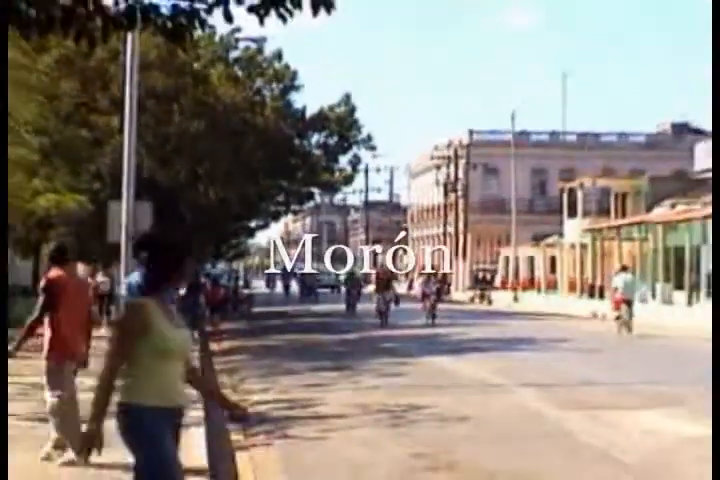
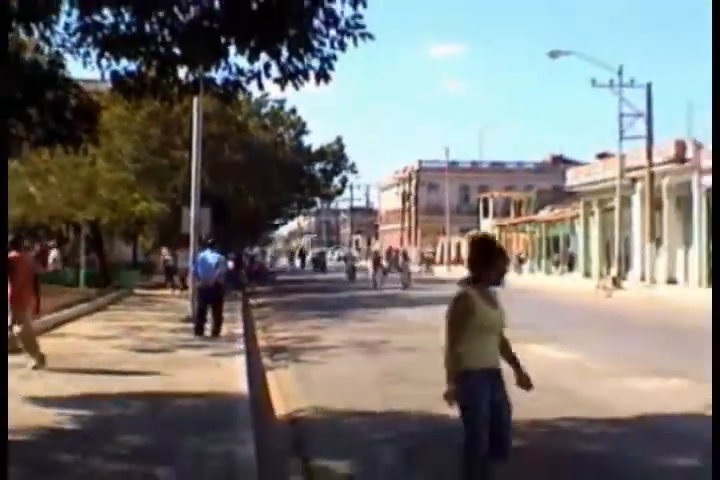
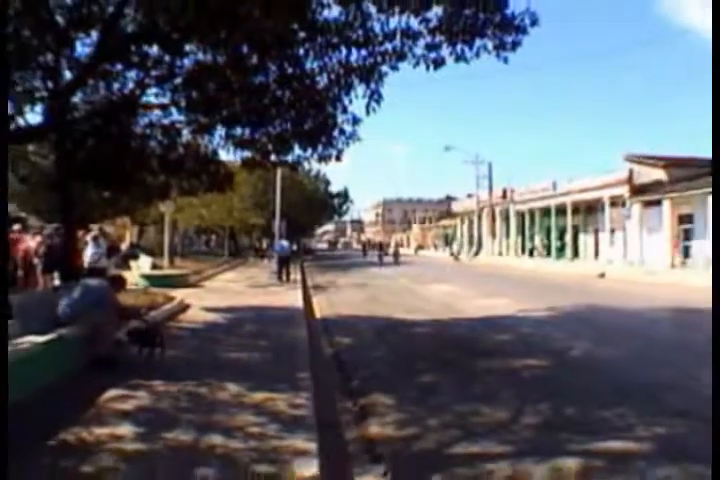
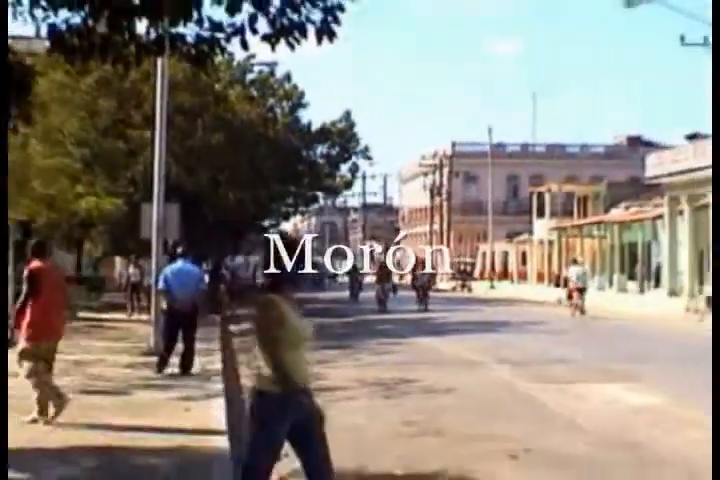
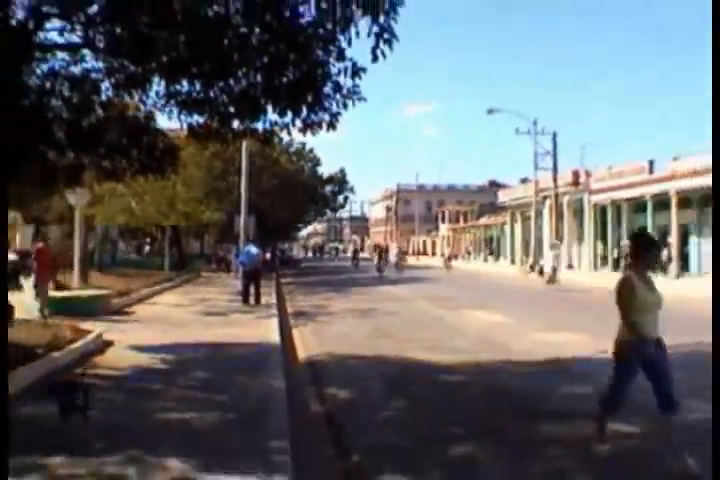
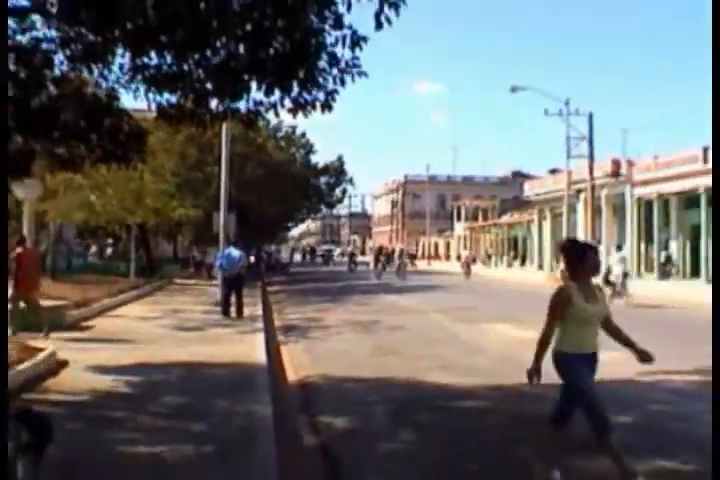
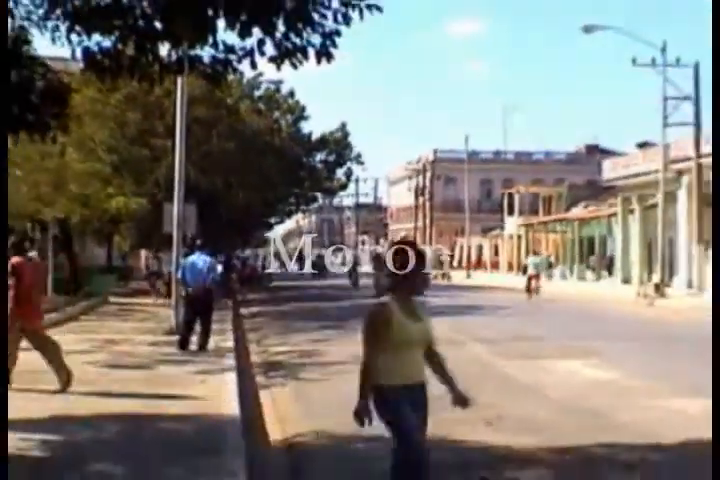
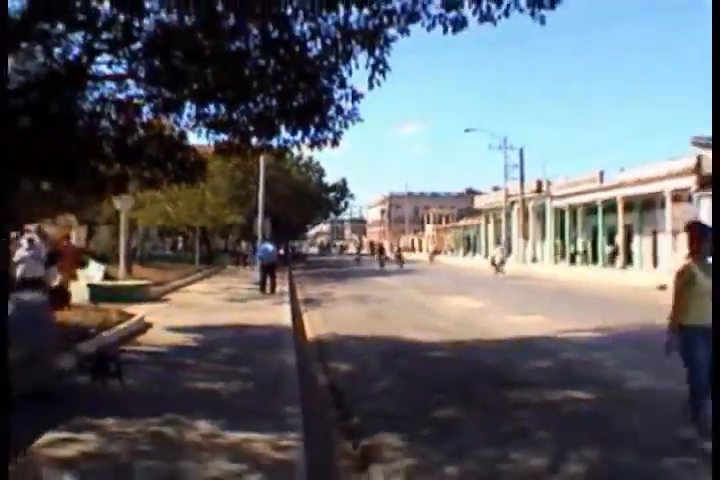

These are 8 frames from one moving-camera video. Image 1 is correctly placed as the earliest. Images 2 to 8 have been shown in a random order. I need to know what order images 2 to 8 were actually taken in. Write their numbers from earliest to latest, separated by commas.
4, 7, 2, 6, 5, 8, 3
